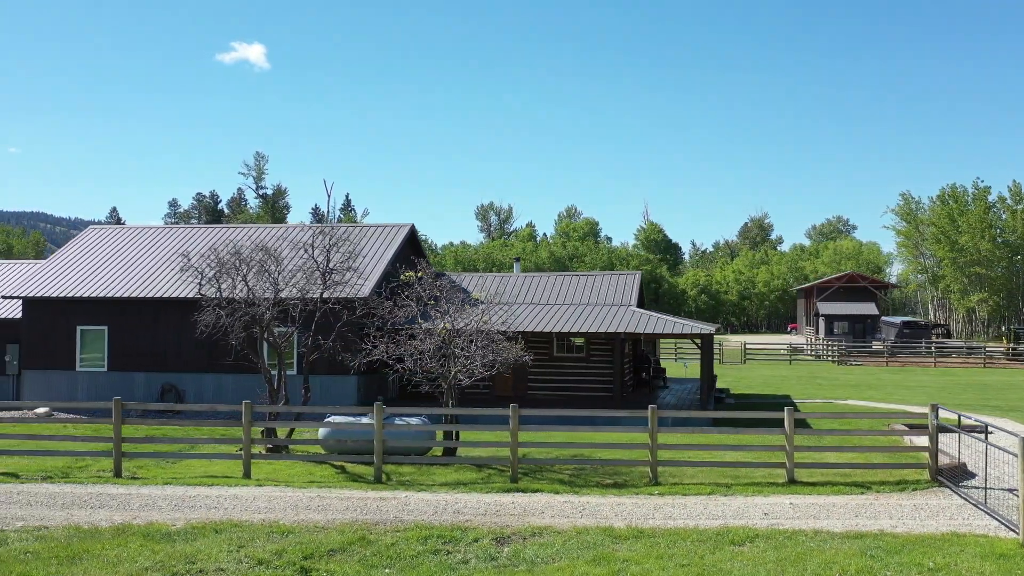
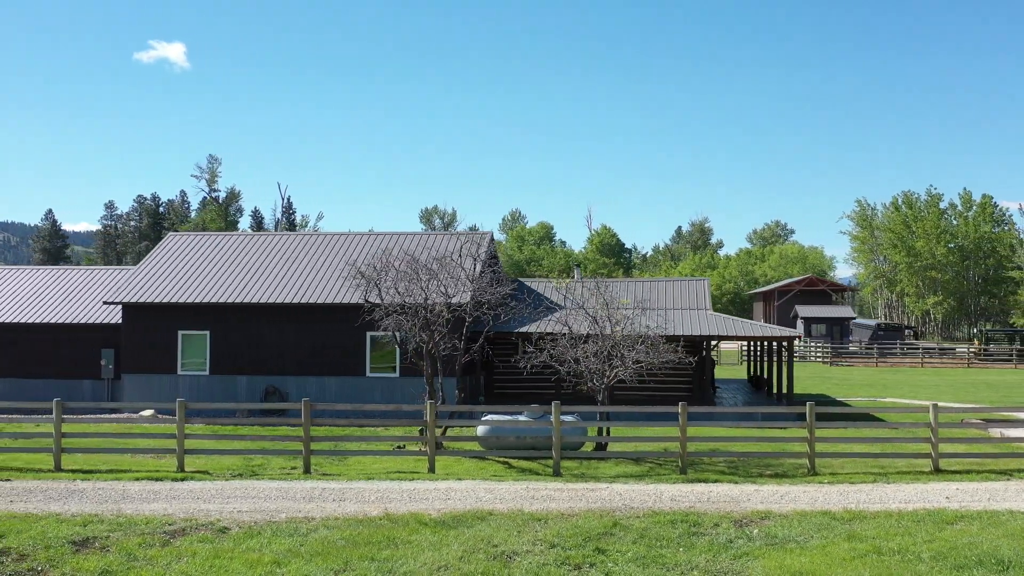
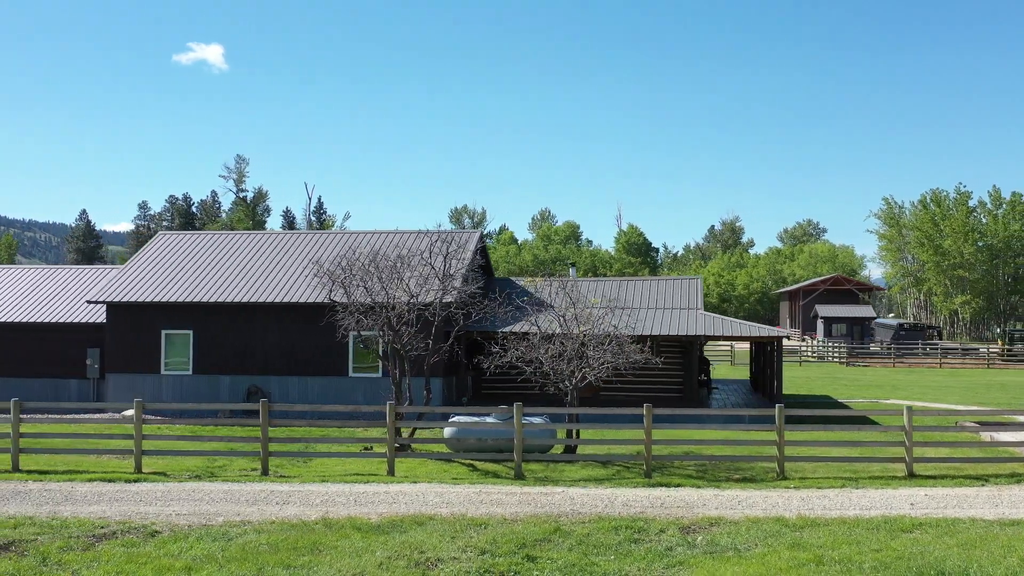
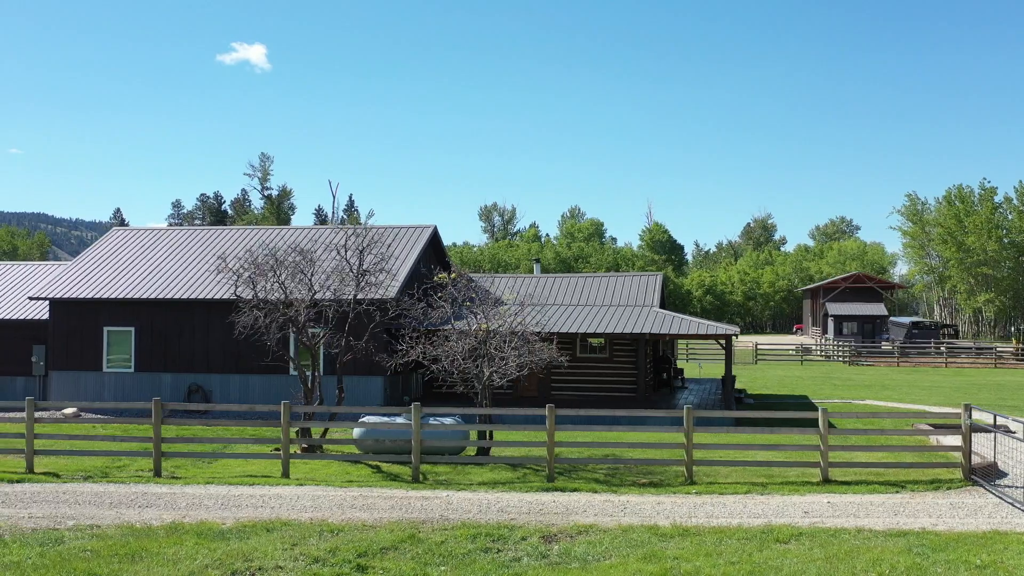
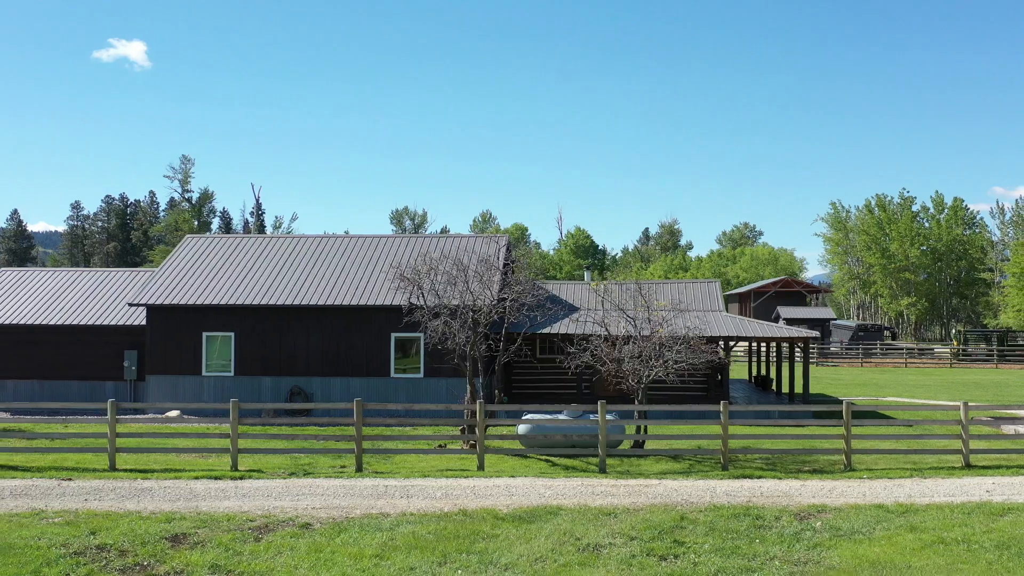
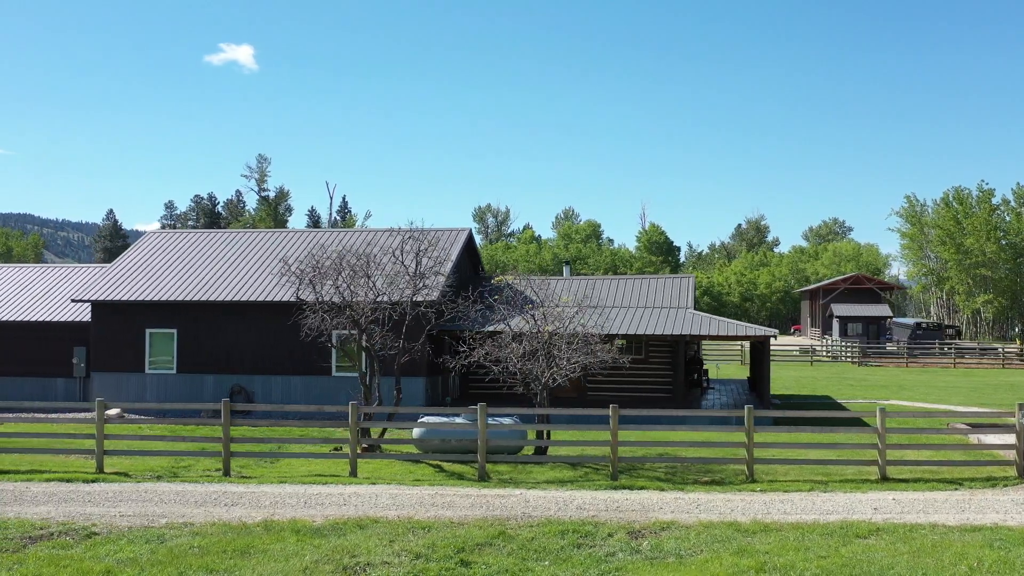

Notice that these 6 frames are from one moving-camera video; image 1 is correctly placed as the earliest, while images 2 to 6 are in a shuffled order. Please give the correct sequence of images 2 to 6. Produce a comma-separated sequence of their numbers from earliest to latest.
4, 6, 3, 2, 5
